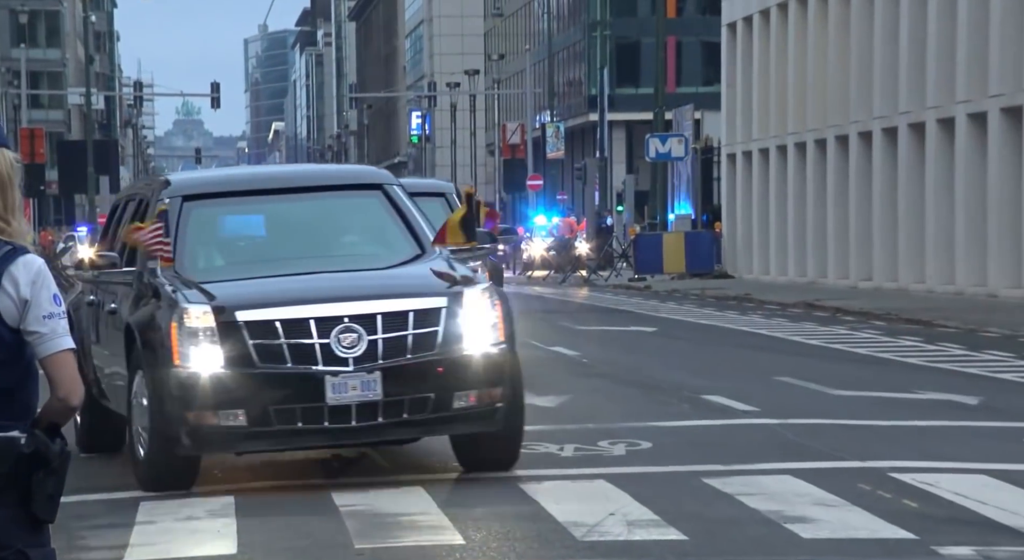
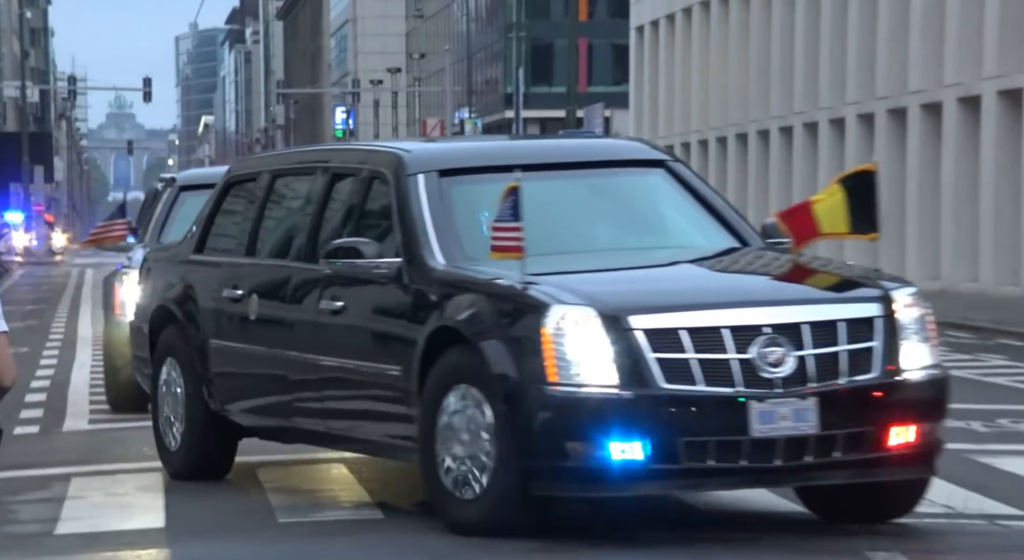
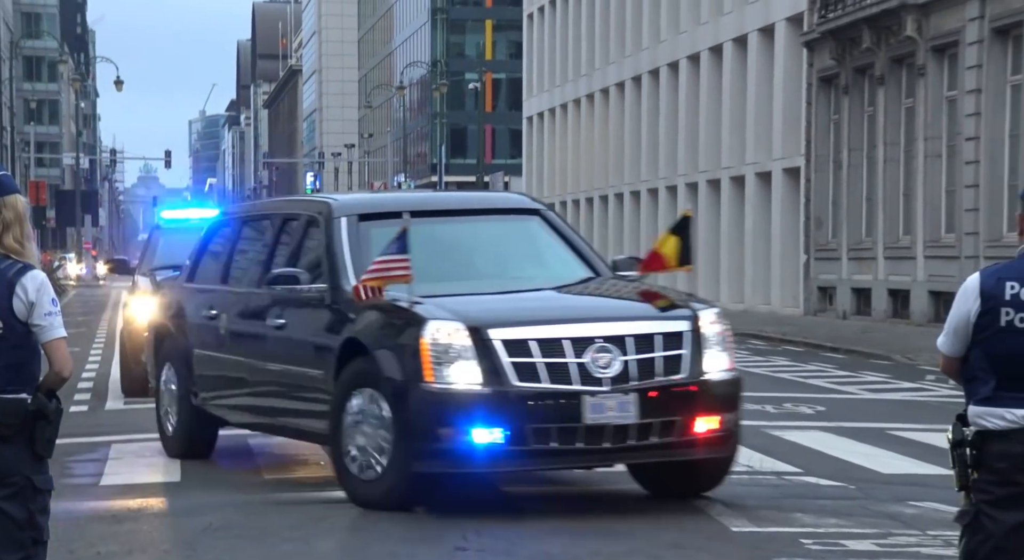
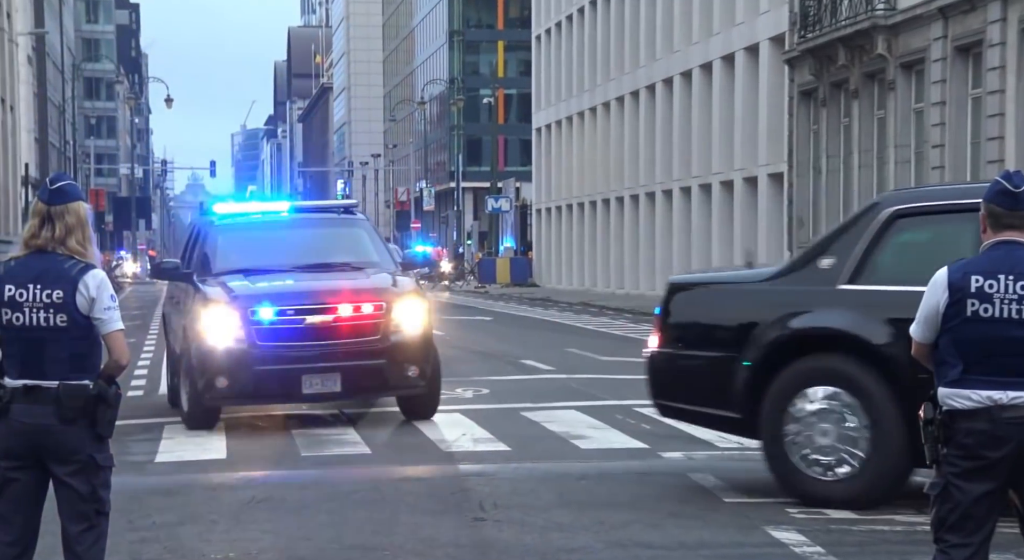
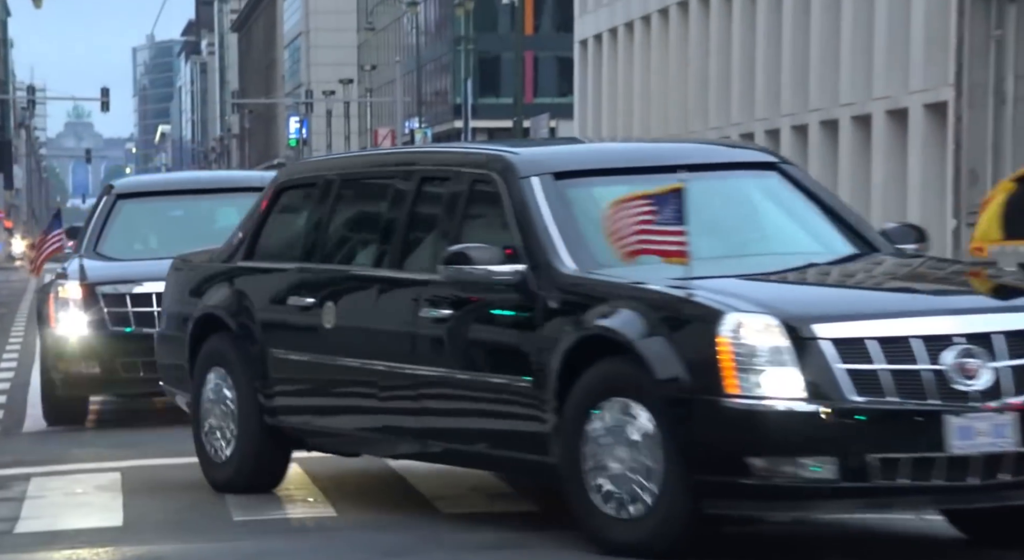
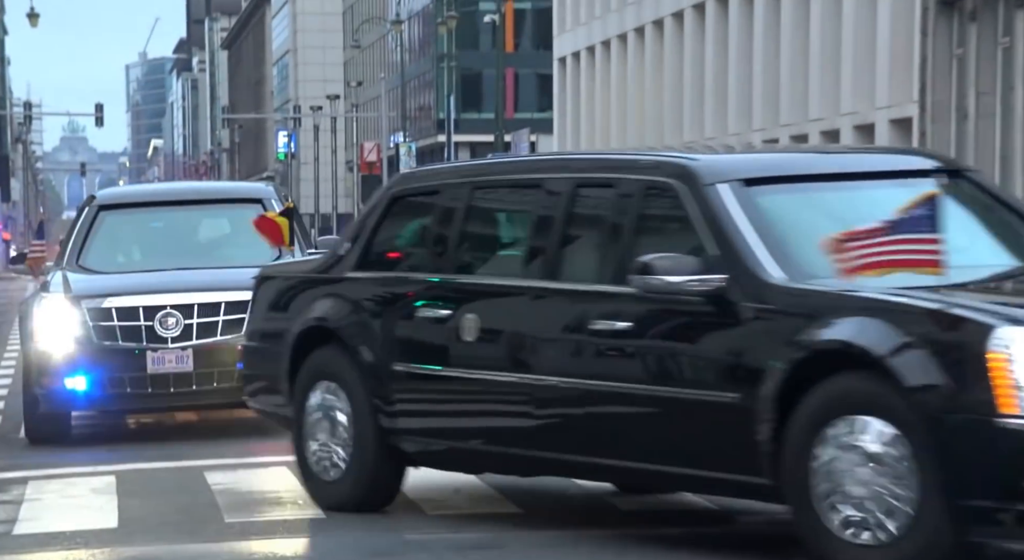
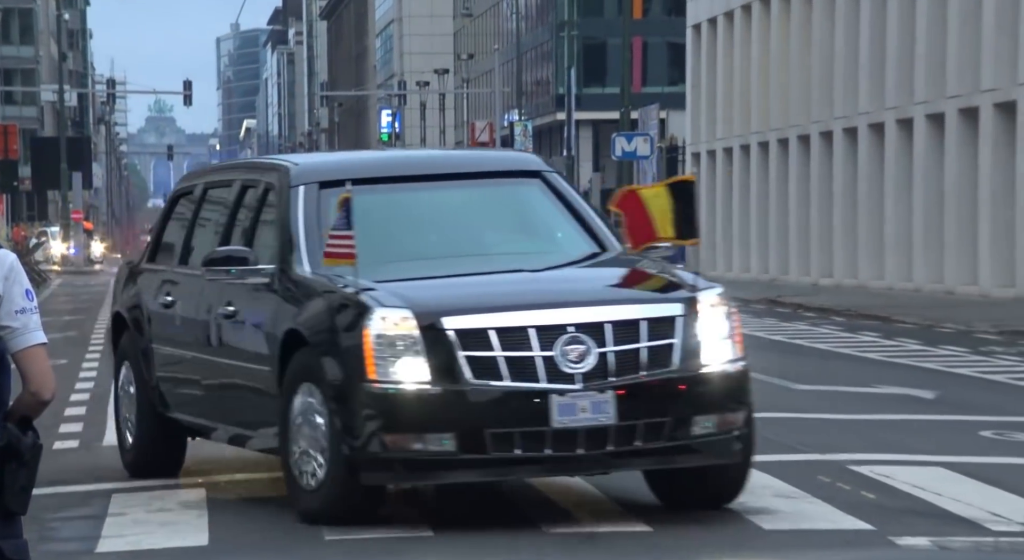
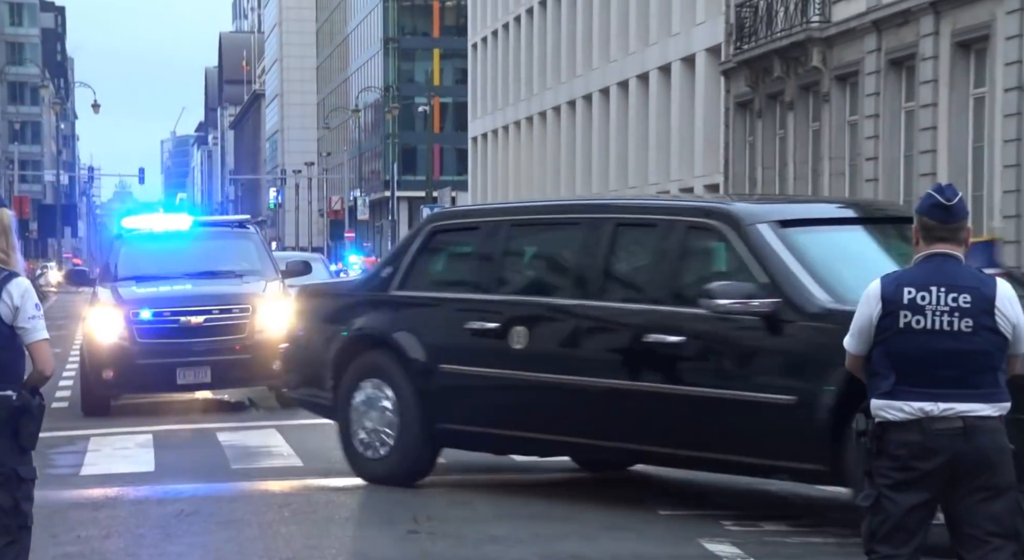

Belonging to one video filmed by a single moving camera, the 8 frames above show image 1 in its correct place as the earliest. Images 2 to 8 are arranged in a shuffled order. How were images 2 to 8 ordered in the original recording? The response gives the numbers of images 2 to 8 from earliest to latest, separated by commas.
7, 2, 5, 6, 3, 8, 4
